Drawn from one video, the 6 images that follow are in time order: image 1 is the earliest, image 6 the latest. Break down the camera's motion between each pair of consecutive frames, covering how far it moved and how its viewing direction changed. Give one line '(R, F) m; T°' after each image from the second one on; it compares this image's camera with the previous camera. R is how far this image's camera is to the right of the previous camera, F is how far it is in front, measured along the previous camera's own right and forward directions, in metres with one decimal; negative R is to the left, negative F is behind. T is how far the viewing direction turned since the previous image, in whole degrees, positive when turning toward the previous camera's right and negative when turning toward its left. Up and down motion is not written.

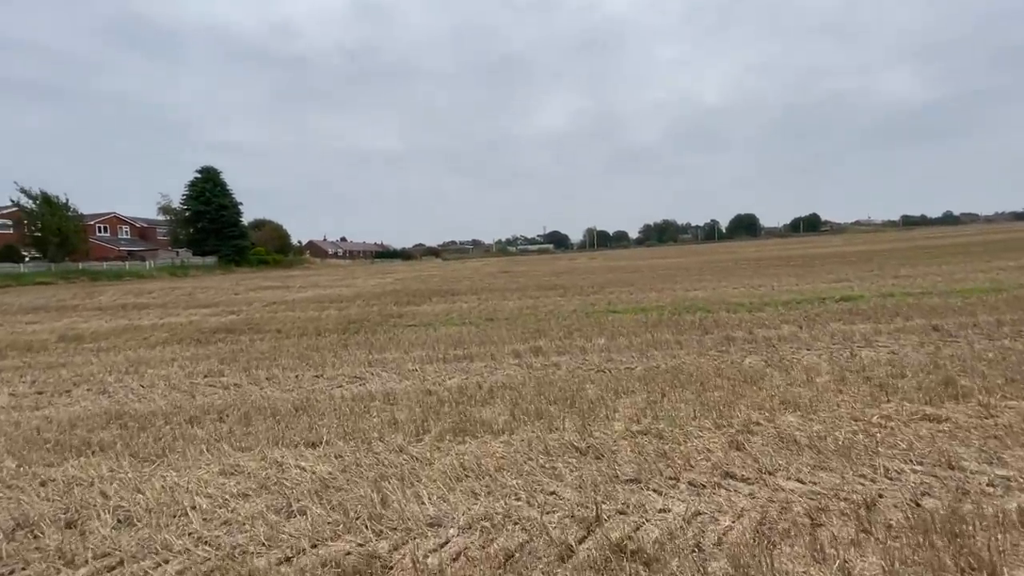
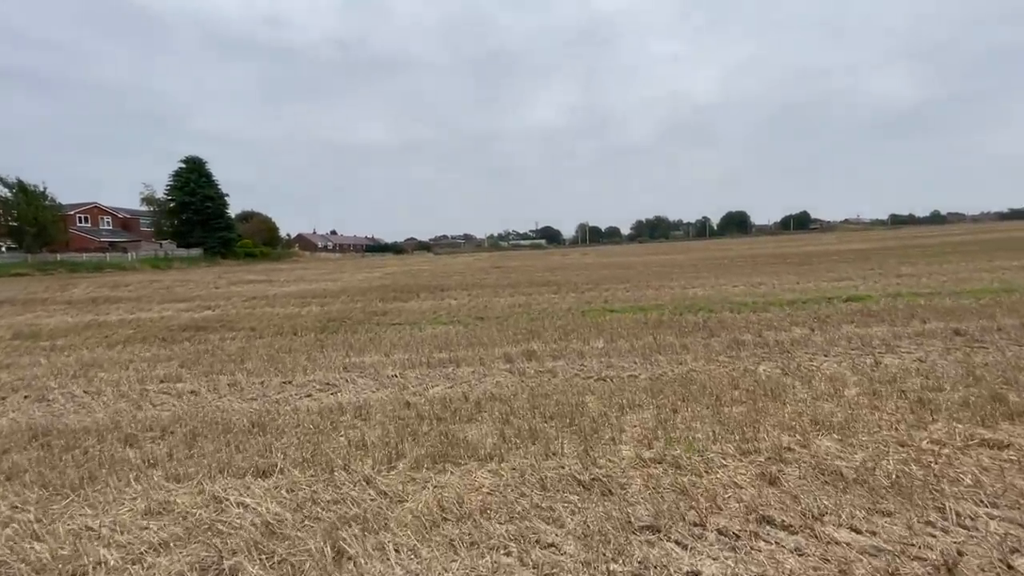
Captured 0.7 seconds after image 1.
(0.0, +0.7) m; +1°
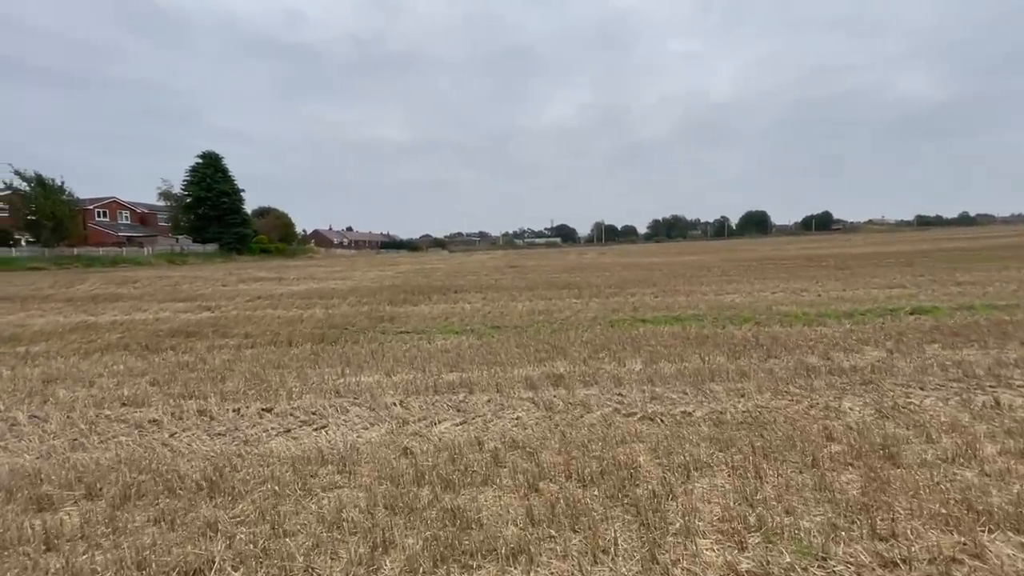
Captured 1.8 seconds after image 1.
(-0.1, +1.1) m; -2°
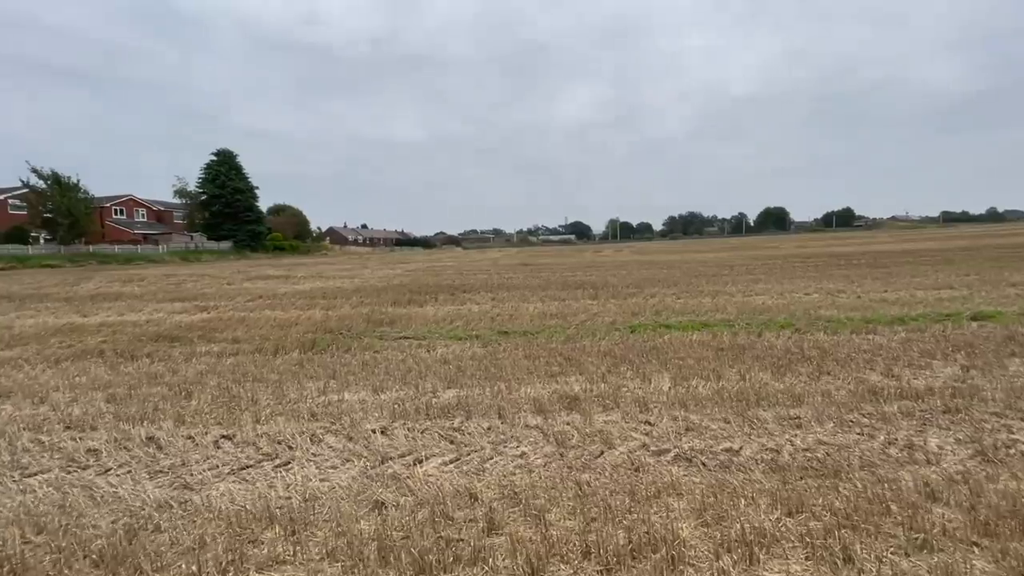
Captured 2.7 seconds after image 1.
(+0.1, +0.9) m; -2°
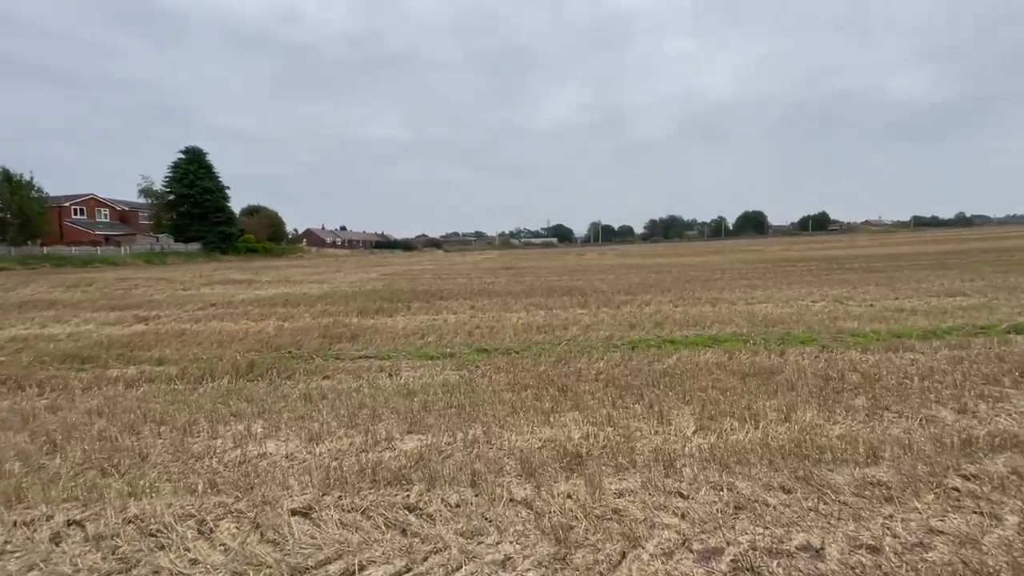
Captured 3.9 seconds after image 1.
(0.0, +1.3) m; +2°
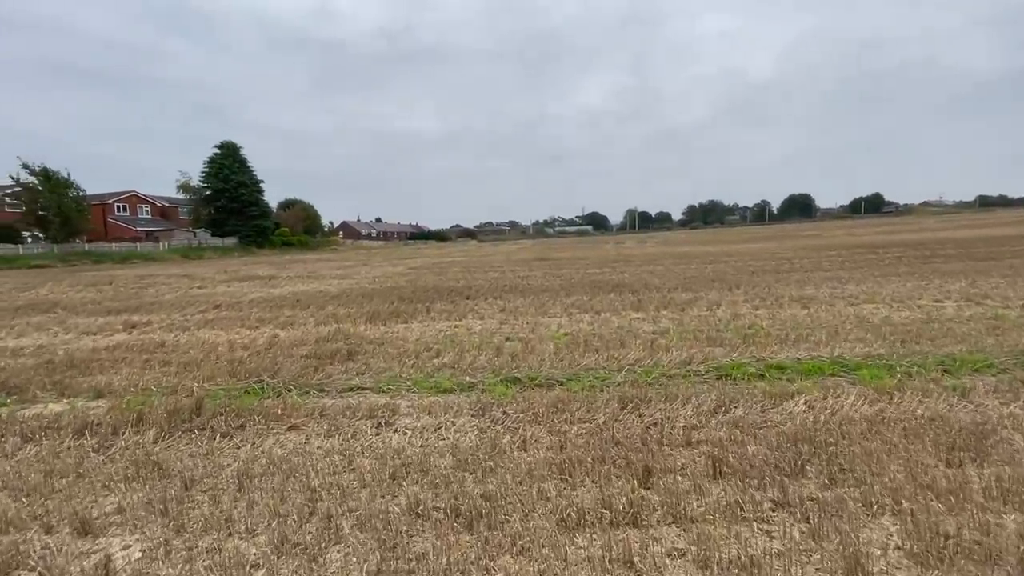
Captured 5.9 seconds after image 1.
(-0.1, +2.0) m; -4°
